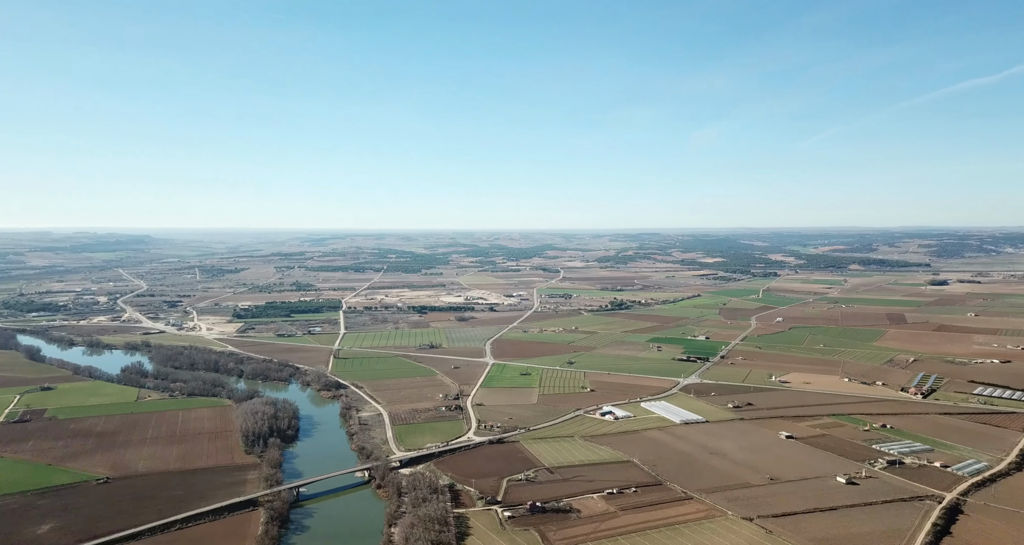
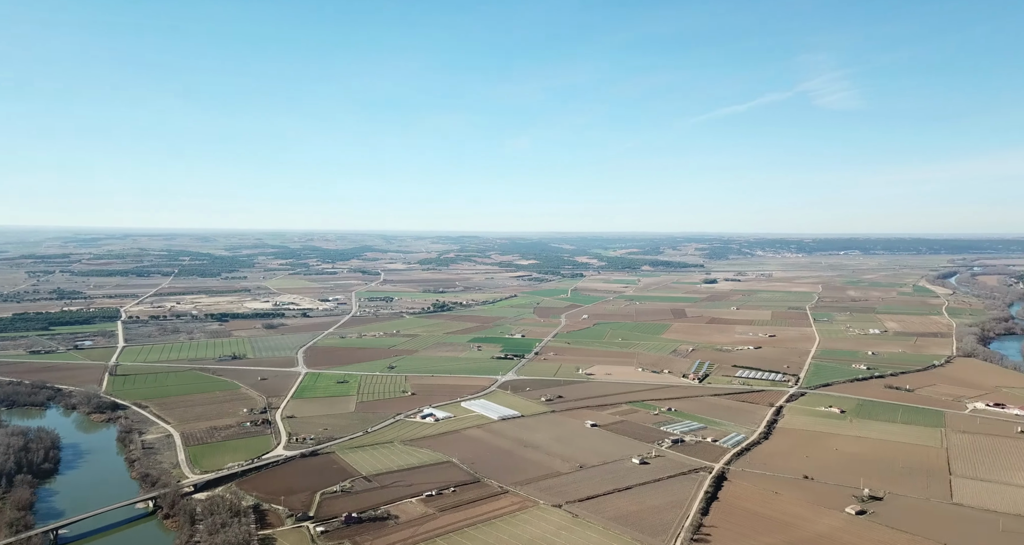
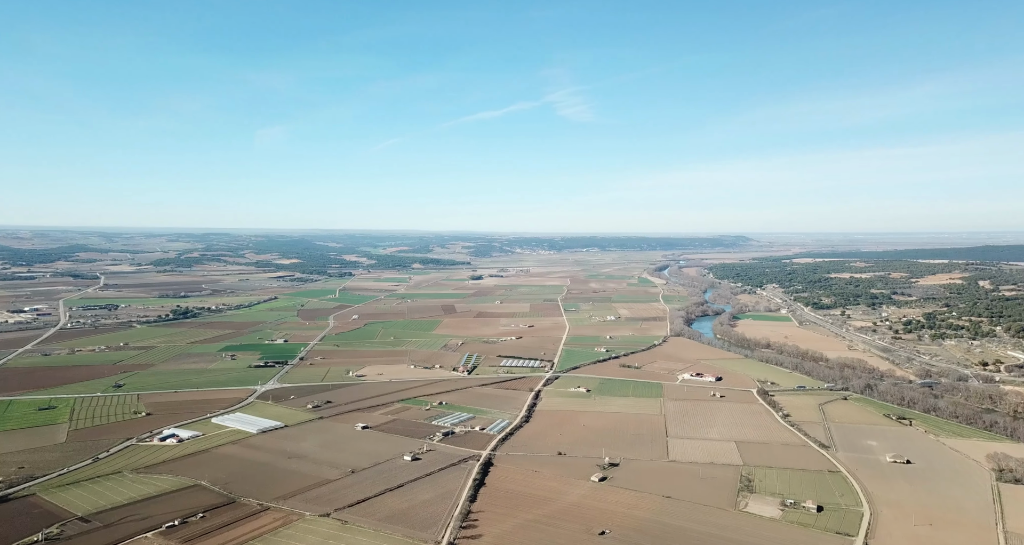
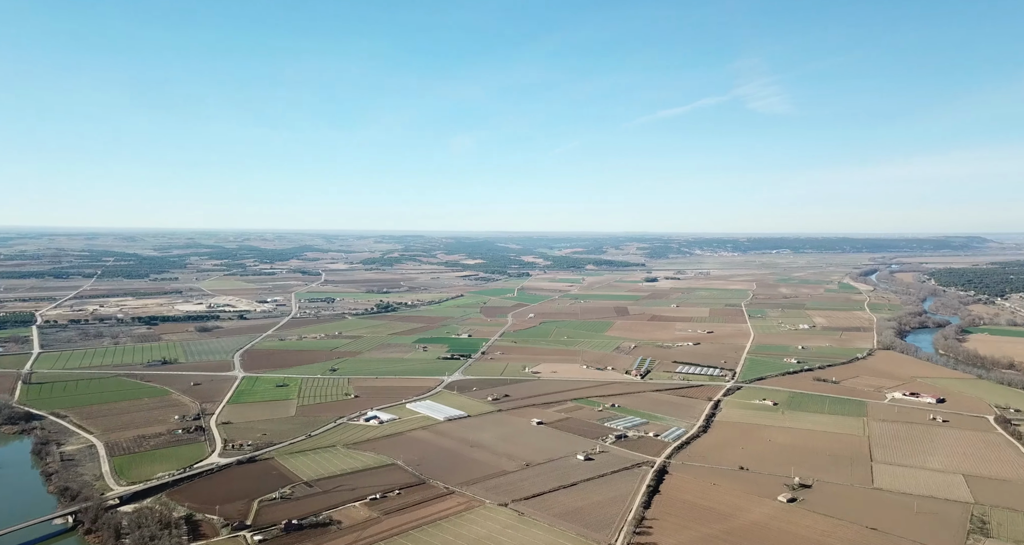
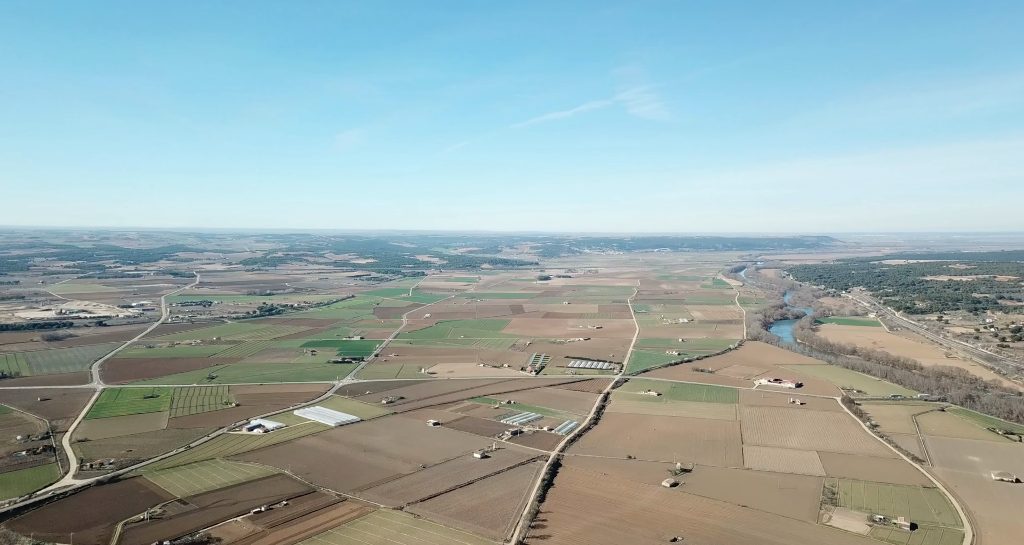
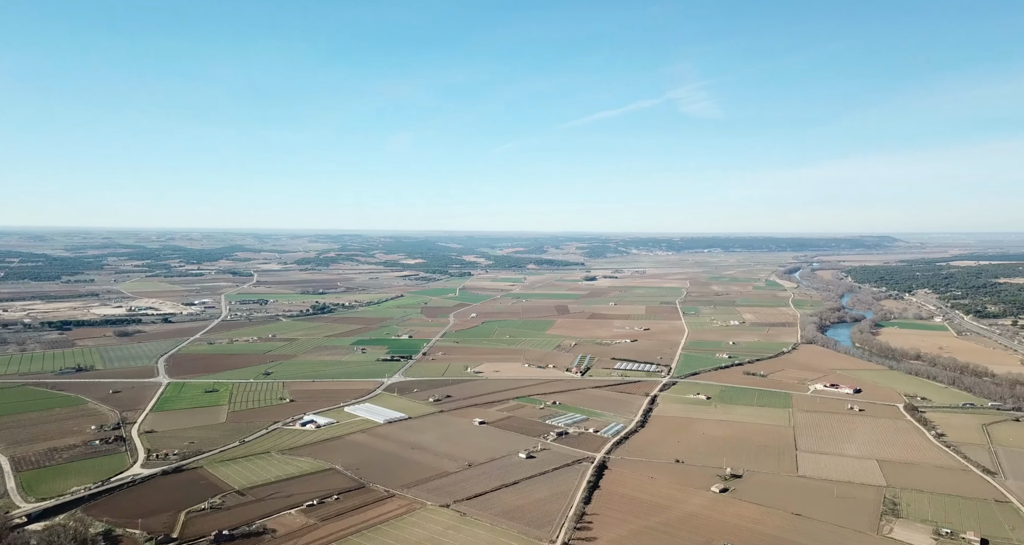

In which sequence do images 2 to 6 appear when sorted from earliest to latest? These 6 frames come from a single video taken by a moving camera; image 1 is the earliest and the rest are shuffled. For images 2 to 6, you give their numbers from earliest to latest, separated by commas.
2, 4, 6, 5, 3
